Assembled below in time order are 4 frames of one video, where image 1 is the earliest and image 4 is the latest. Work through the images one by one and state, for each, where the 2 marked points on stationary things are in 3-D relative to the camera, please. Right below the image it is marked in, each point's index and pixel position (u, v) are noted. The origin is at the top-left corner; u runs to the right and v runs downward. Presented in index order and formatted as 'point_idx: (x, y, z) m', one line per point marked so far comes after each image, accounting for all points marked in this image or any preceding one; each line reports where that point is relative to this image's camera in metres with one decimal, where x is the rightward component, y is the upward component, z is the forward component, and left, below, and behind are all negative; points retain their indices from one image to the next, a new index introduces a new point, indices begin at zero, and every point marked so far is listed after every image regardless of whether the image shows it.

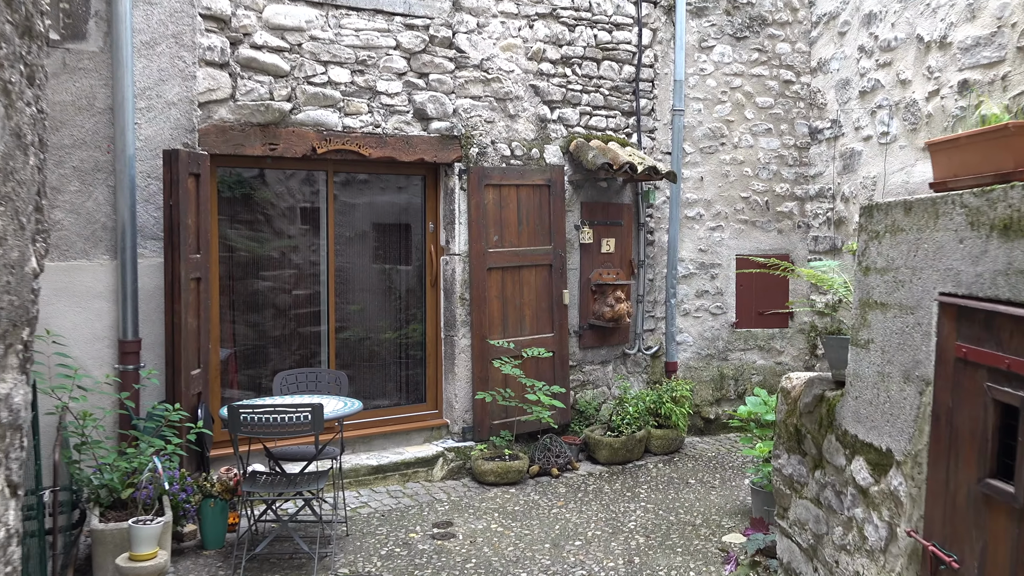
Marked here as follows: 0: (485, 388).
0: (-0.2, -0.6, +5.2) m
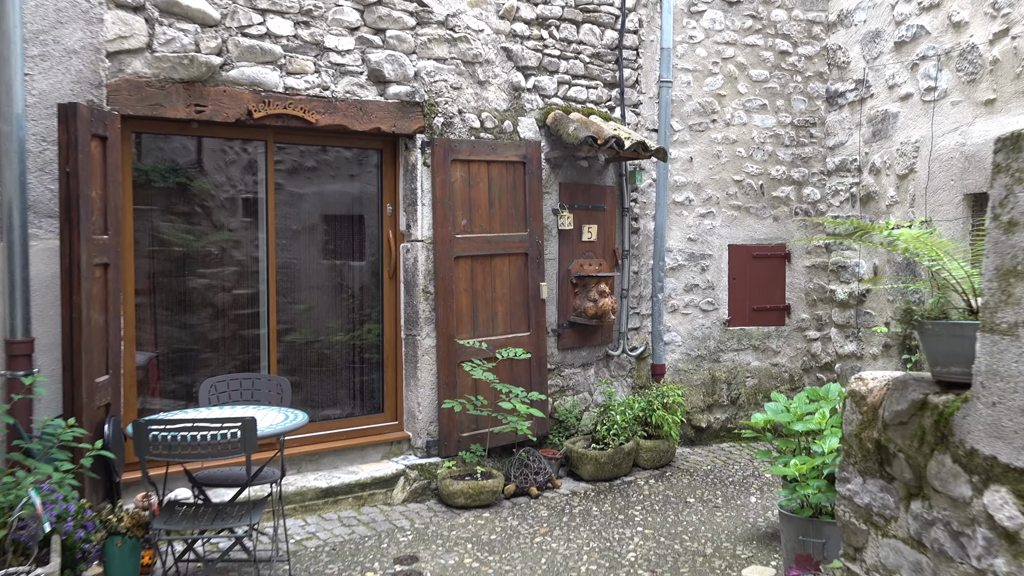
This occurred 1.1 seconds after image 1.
0: (-0.3, -0.6, +4.5) m
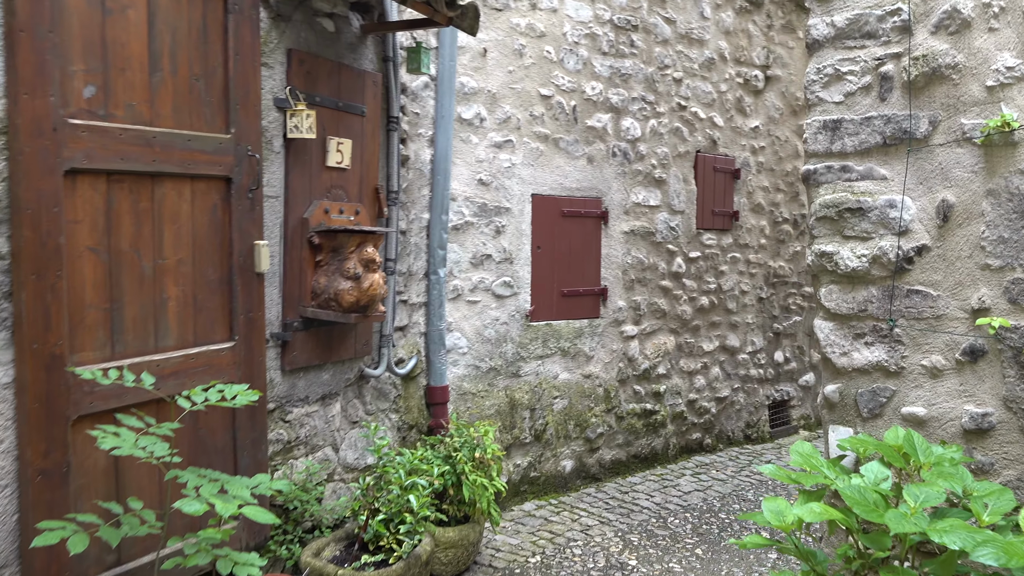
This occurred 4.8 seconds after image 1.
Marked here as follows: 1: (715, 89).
0: (-1.0, -0.5, +1.9) m
1: (+1.0, +1.0, +4.4) m
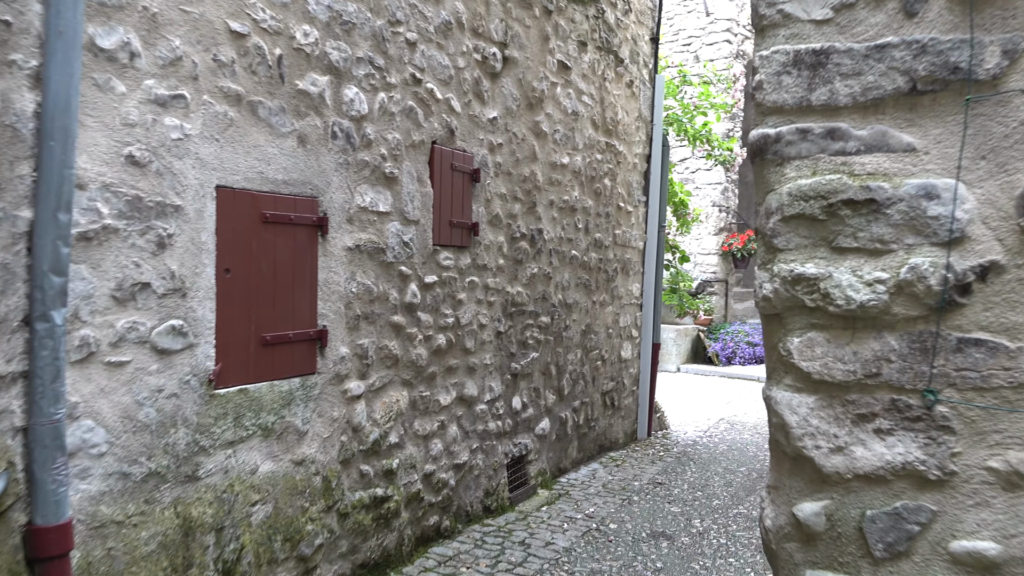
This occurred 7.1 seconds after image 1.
0: (-1.0, -0.6, +0.2) m
1: (-0.2, +0.9, +3.4) m
